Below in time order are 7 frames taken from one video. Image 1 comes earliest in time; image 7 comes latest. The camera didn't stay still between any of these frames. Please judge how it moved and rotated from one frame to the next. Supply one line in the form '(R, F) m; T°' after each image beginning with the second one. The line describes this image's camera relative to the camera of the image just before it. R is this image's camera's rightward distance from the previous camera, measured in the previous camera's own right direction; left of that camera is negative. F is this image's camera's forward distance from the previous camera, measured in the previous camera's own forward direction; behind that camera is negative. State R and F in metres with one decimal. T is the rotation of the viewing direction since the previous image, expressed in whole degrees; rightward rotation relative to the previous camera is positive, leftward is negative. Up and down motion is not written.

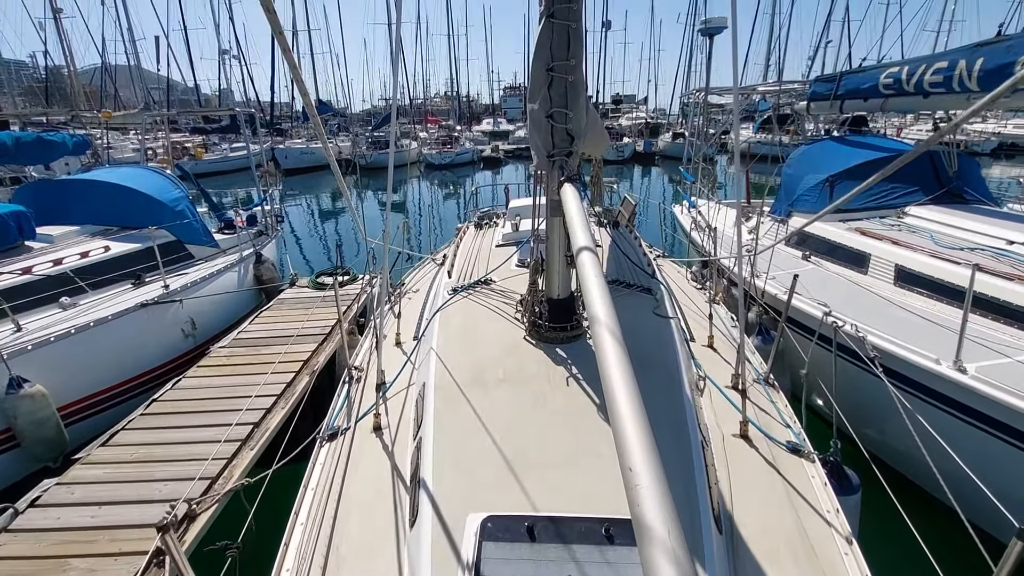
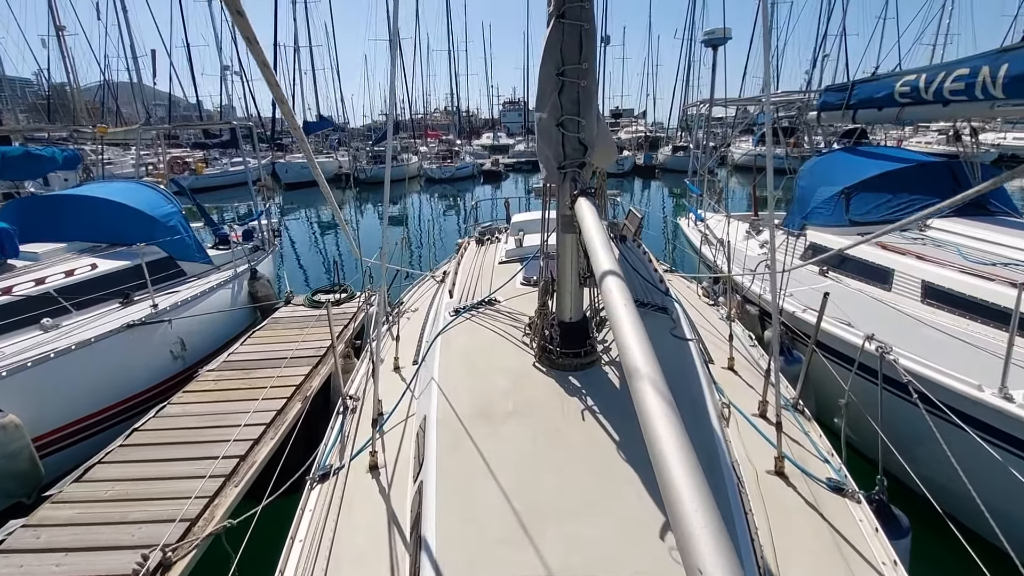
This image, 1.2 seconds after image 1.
(-0.1, +0.3) m; 0°
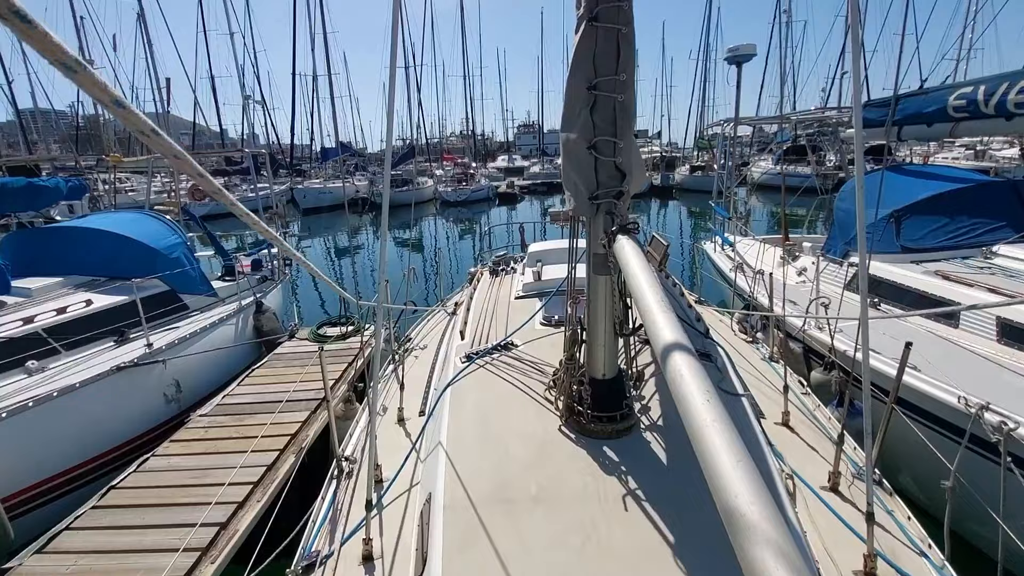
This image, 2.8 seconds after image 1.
(0.0, +0.5) m; -2°
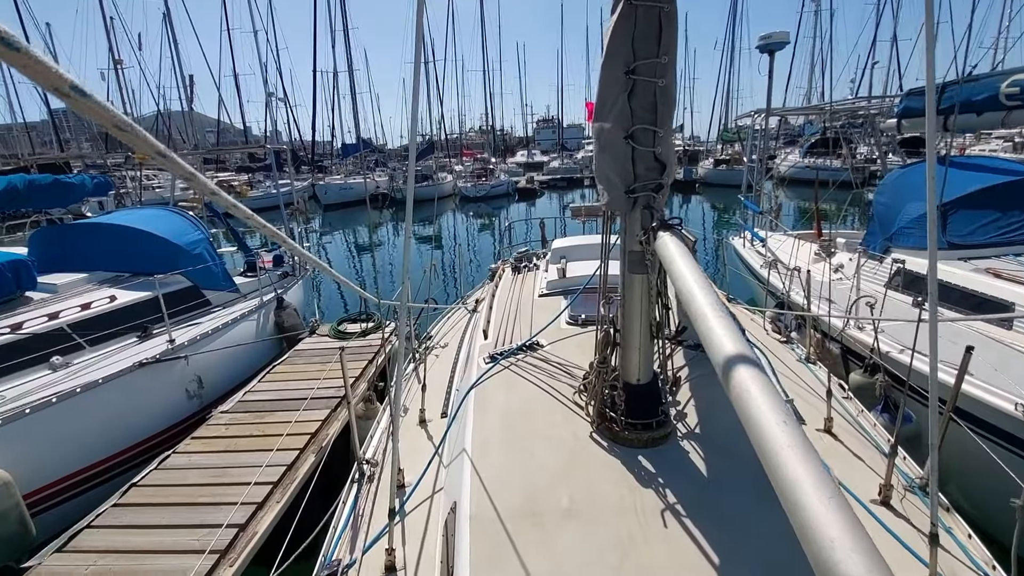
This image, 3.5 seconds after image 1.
(-0.1, +0.2) m; -2°
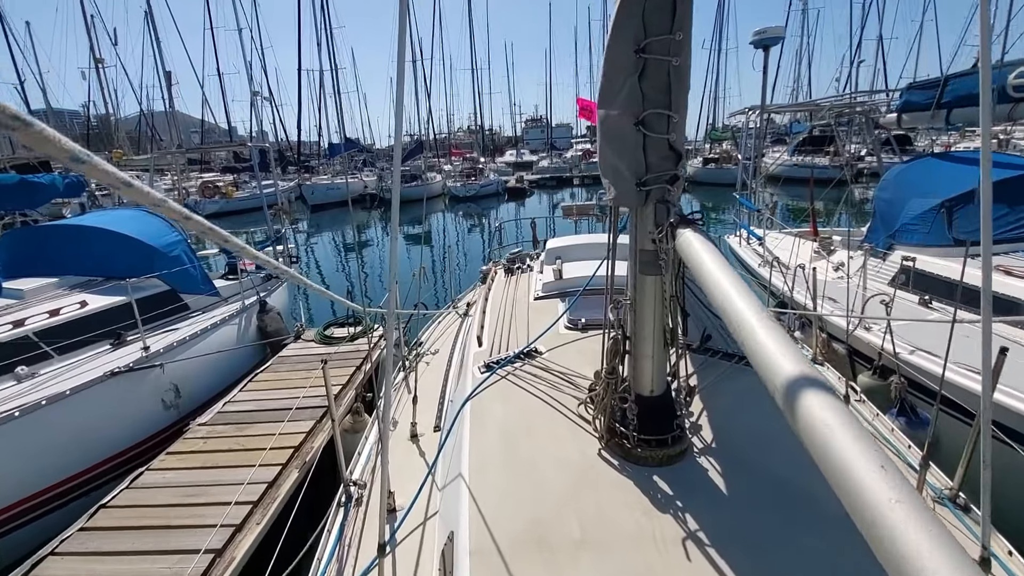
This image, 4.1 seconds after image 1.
(0.0, +0.3) m; +1°
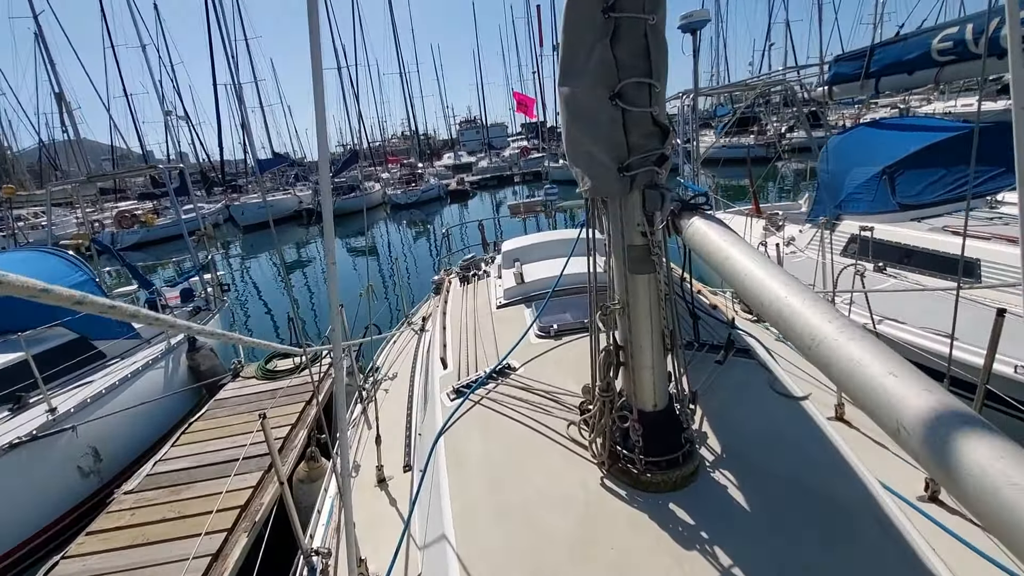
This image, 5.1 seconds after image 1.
(-0.1, +0.4) m; +6°
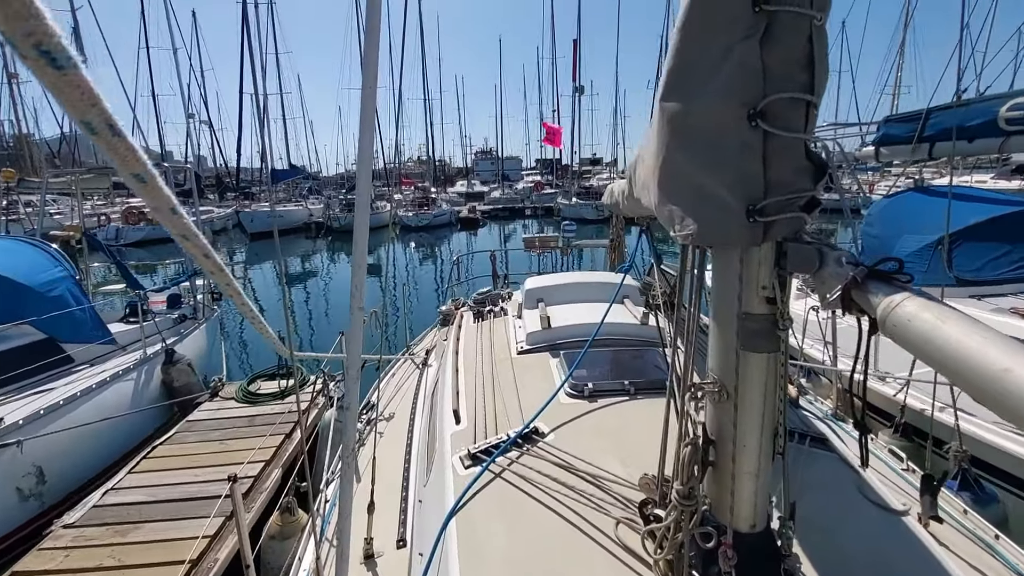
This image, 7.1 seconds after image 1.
(-0.2, +0.5) m; 0°
